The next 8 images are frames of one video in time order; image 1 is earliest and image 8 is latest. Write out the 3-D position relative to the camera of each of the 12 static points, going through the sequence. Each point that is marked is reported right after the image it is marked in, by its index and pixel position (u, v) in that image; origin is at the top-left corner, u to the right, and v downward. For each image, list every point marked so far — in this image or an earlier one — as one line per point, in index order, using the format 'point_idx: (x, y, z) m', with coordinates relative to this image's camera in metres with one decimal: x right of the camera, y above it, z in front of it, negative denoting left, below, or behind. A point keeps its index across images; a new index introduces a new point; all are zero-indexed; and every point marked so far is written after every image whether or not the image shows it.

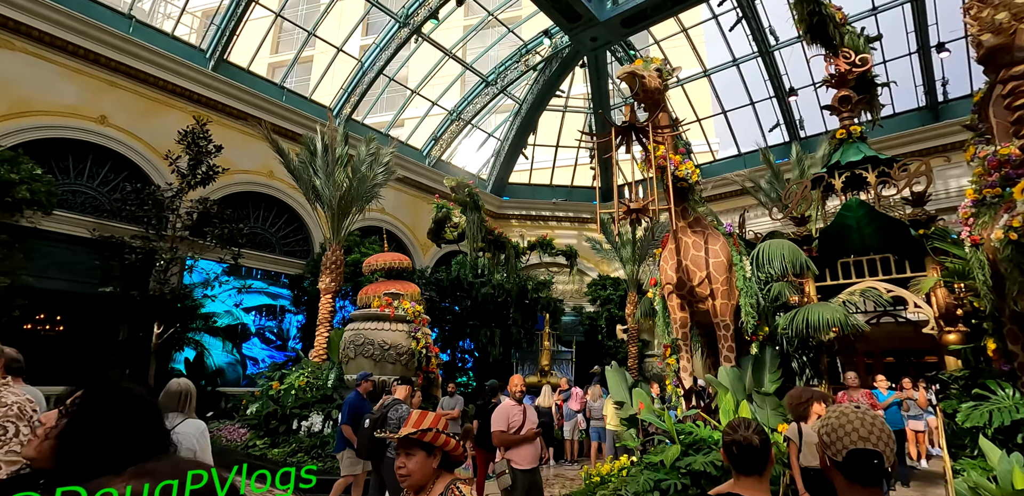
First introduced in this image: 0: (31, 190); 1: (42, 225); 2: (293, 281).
0: (-7.1, +0.9, +7.1) m
1: (-8.2, +0.4, +8.2) m
2: (-5.3, -0.8, +11.7) m
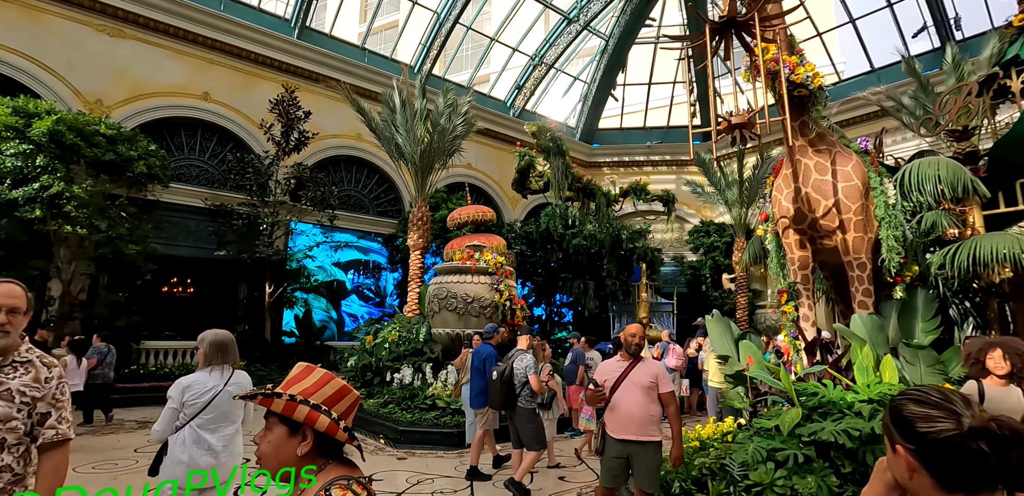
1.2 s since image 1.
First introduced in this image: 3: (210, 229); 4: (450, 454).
0: (-5.9, +1.4, +7.8) m
1: (-6.7, +1.0, +9.1) m
2: (-3.1, +0.2, +12.0) m
3: (-6.2, +0.4, +9.7) m
4: (-0.6, -2.0, +4.8) m
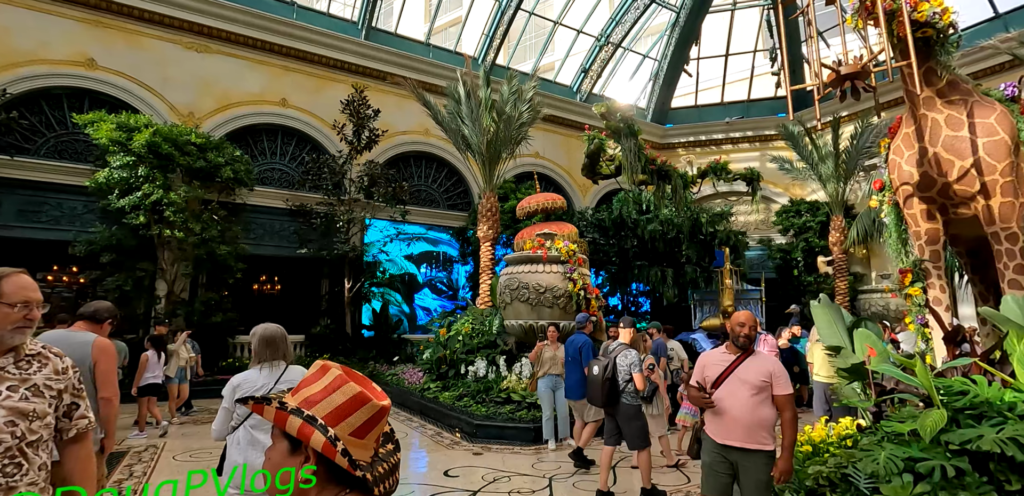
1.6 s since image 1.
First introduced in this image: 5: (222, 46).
0: (-4.8, +1.4, +8.2) m
1: (-5.3, +1.0, +9.7) m
2: (-1.3, +0.4, +12.0) m
3: (-4.7, +0.4, +10.2) m
4: (+0.2, -1.9, +4.5) m
5: (-5.9, +4.1, +9.6) m
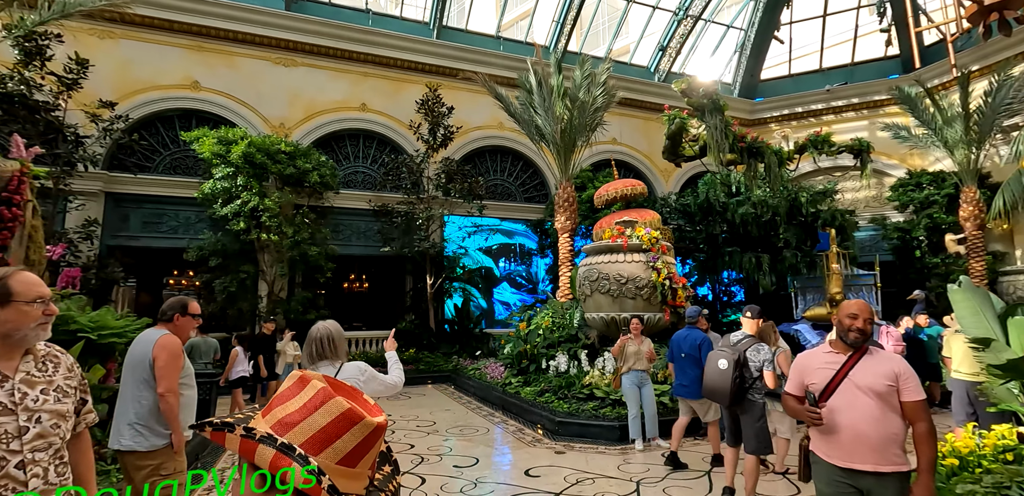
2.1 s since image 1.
0: (-3.5, +1.3, +8.7) m
1: (-3.8, +1.0, +10.2) m
2: (+0.6, +0.6, +11.8) m
3: (-3.1, +0.5, +10.6) m
4: (+0.9, -1.8, +4.2) m
5: (-4.4, +4.1, +10.2) m
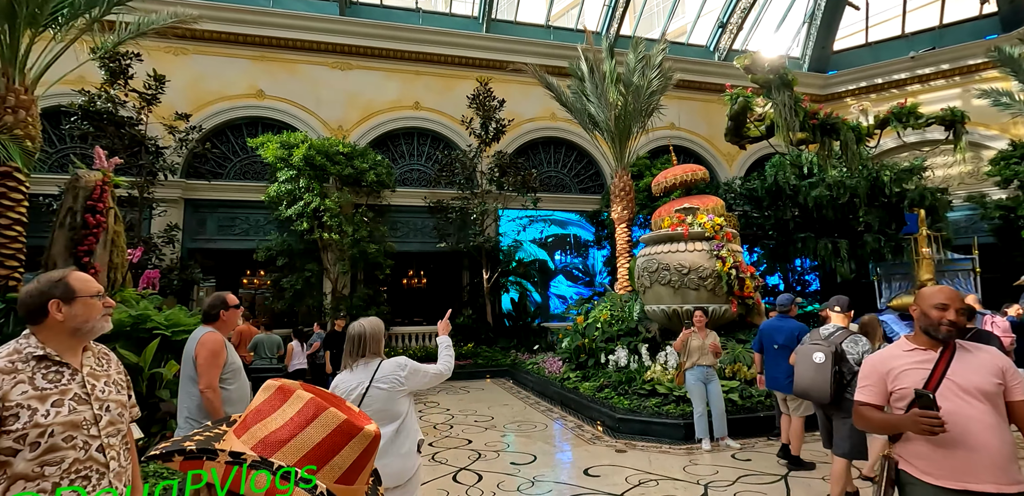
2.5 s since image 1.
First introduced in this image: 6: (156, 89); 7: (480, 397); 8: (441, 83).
0: (-2.5, +1.4, +8.9) m
1: (-2.6, +1.0, +10.4) m
2: (+1.9, +0.8, +11.6) m
3: (-1.9, +0.5, +10.7) m
4: (+1.4, -1.7, +4.0) m
5: (-3.4, +4.1, +10.5) m
6: (-6.0, +2.7, +8.0) m
7: (-0.5, -2.1, +6.8) m
8: (-1.7, +3.9, +11.1) m
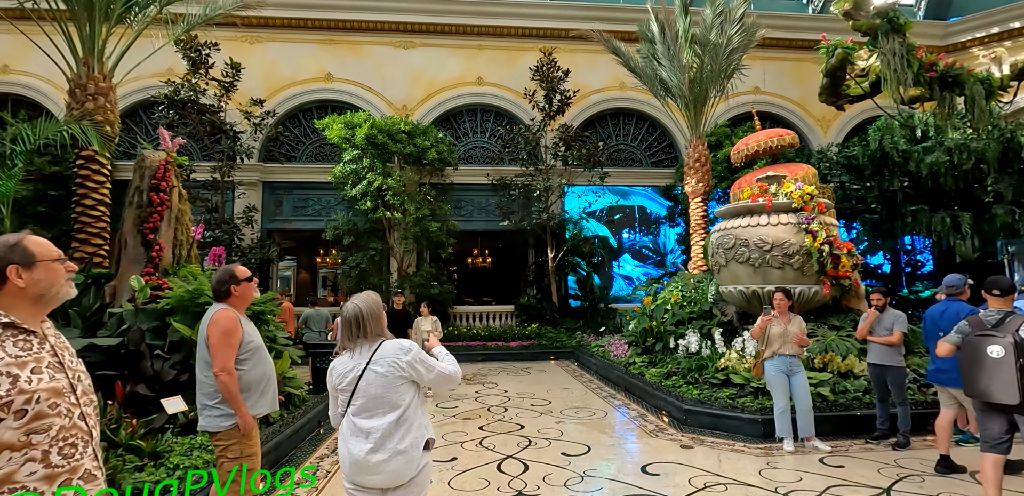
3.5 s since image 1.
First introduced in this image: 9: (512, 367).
0: (-1.4, +1.8, +8.8) m
1: (-1.2, +1.5, +10.3) m
2: (+3.5, +1.3, +10.8) m
3: (-0.4, +1.0, +10.6) m
4: (+1.8, -1.5, +3.5) m
5: (-2.0, +4.6, +10.4) m
6: (-4.9, +3.0, +8.4) m
7: (+0.4, -1.8, +6.6) m
8: (-0.2, +4.3, +10.8) m
9: (0.0, -1.9, +7.6) m
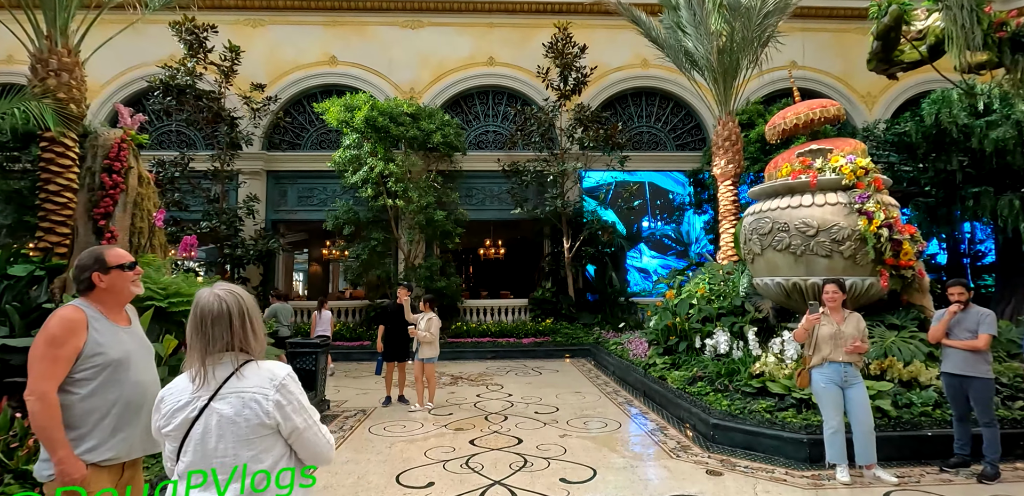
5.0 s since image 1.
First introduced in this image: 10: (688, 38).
0: (-1.2, +2.0, +8.2) m
1: (-0.9, +1.7, +9.8) m
2: (+3.8, +1.5, +10.0) m
3: (-0.1, +1.2, +10.0) m
4: (+1.7, -1.4, +2.8) m
5: (-1.7, +4.8, +9.9) m
6: (-4.7, +3.2, +8.0) m
7: (+0.5, -1.7, +6.0) m
8: (+0.1, +4.5, +10.1) m
9: (+0.2, -1.8, +7.1) m
10: (+2.9, +3.4, +7.8) m
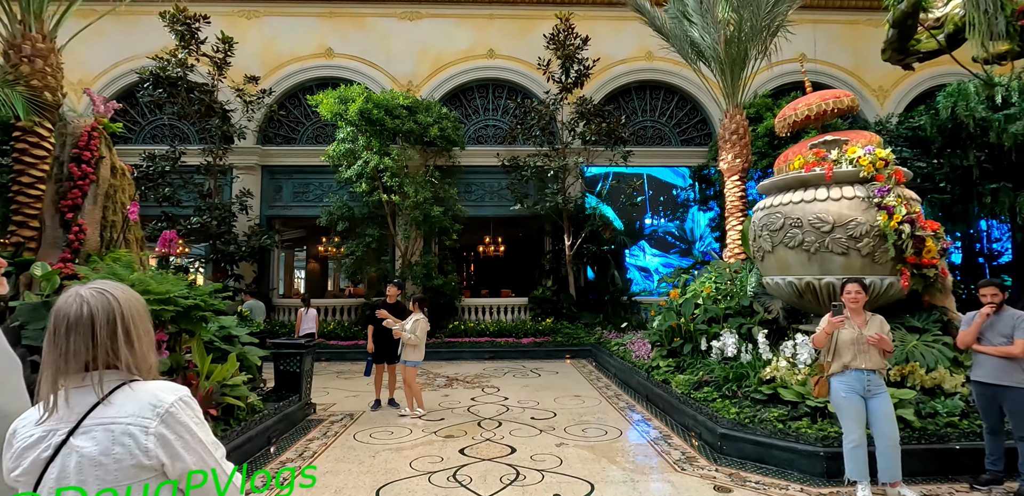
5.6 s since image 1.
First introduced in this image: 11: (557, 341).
0: (-1.2, +2.0, +8.0) m
1: (-0.9, +1.7, +9.6) m
2: (+3.8, +1.6, +9.7) m
3: (-0.1, +1.3, +9.8) m
4: (+1.7, -1.4, +2.6) m
5: (-1.7, +4.9, +9.6) m
6: (-4.7, +3.2, +7.8) m
7: (+0.5, -1.6, +5.8) m
8: (+0.1, +4.6, +9.9) m
9: (+0.1, -1.7, +6.8) m
10: (+2.9, +3.5, +7.5) m
11: (+0.7, -1.5, +7.9) m
